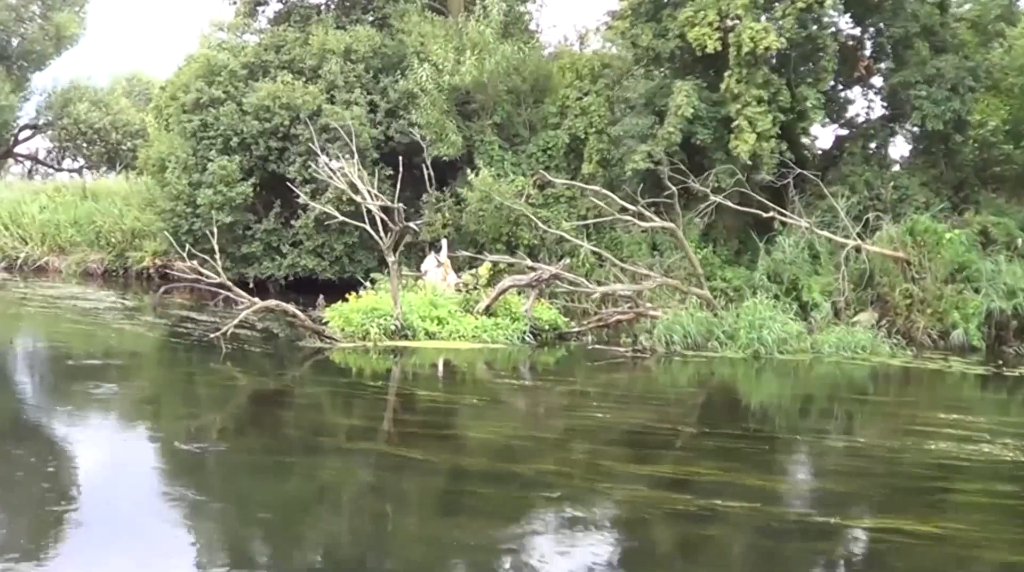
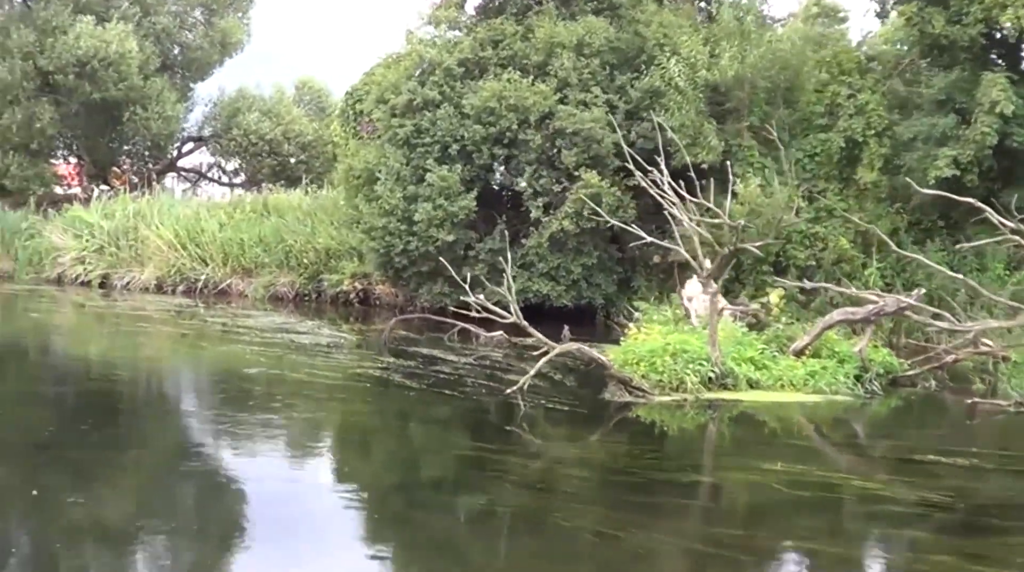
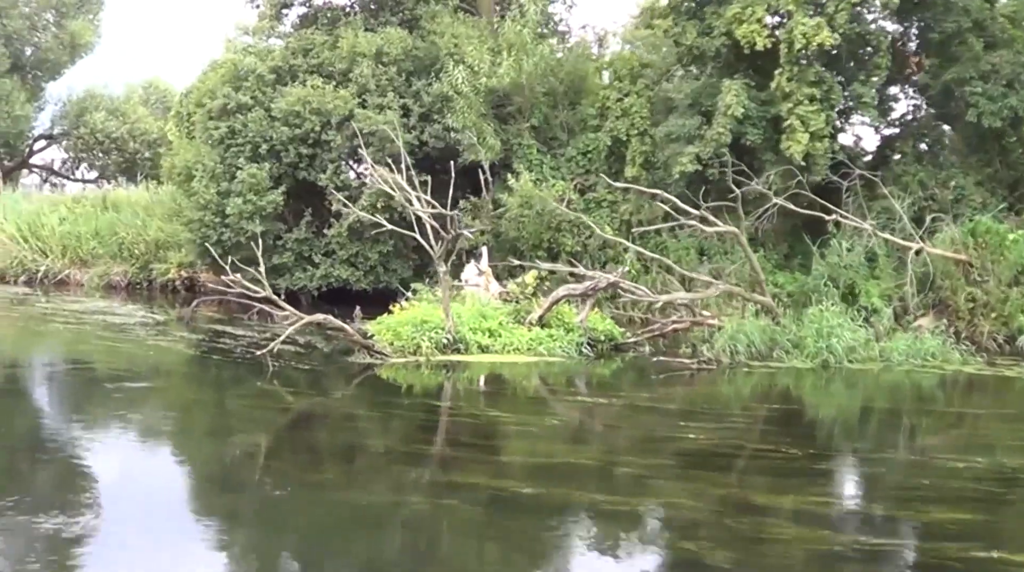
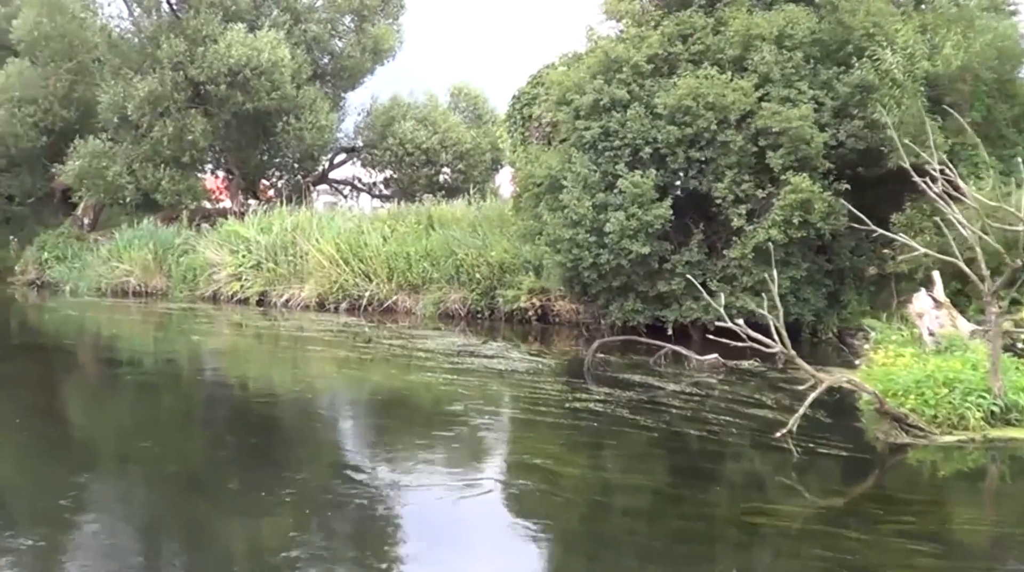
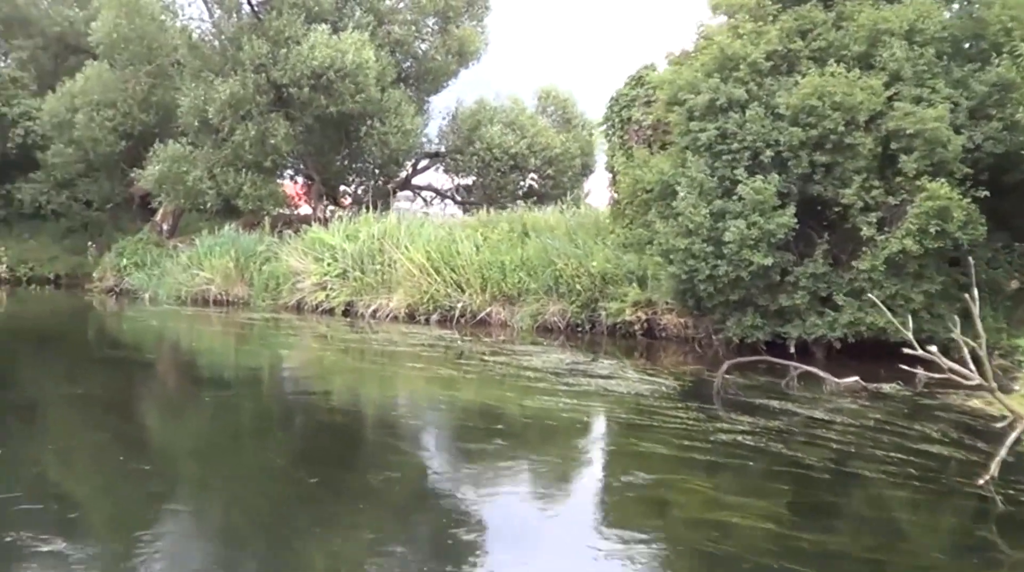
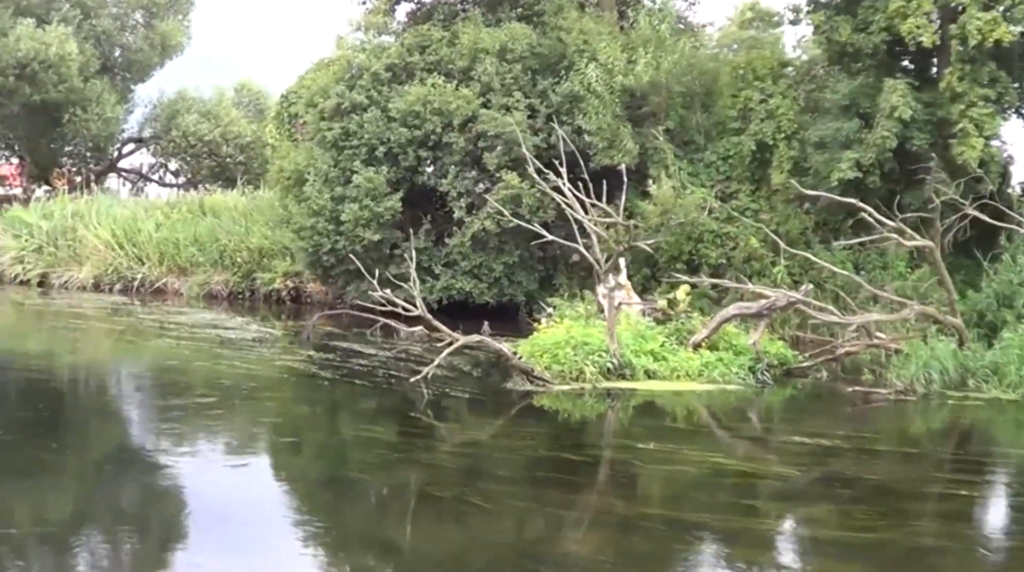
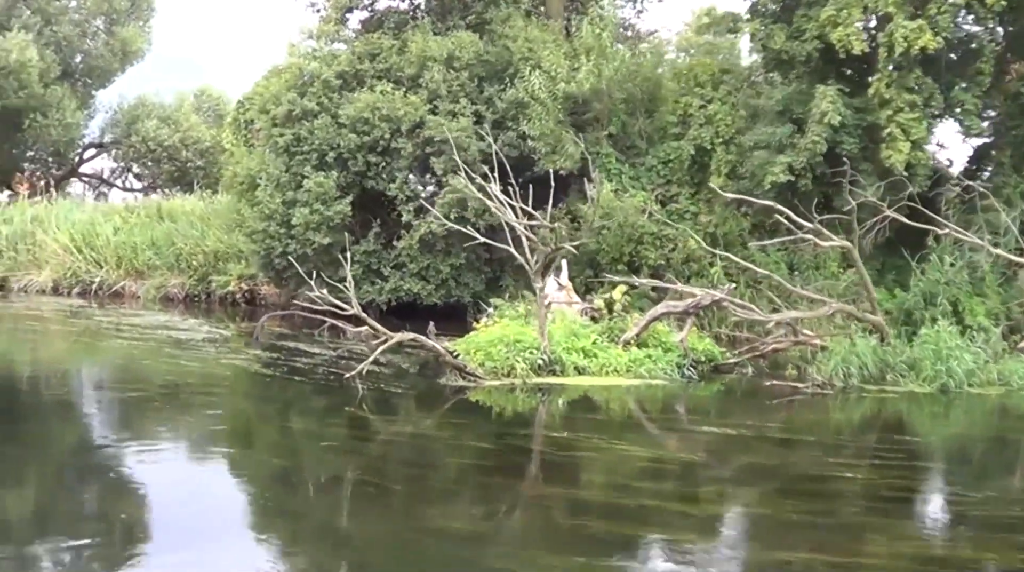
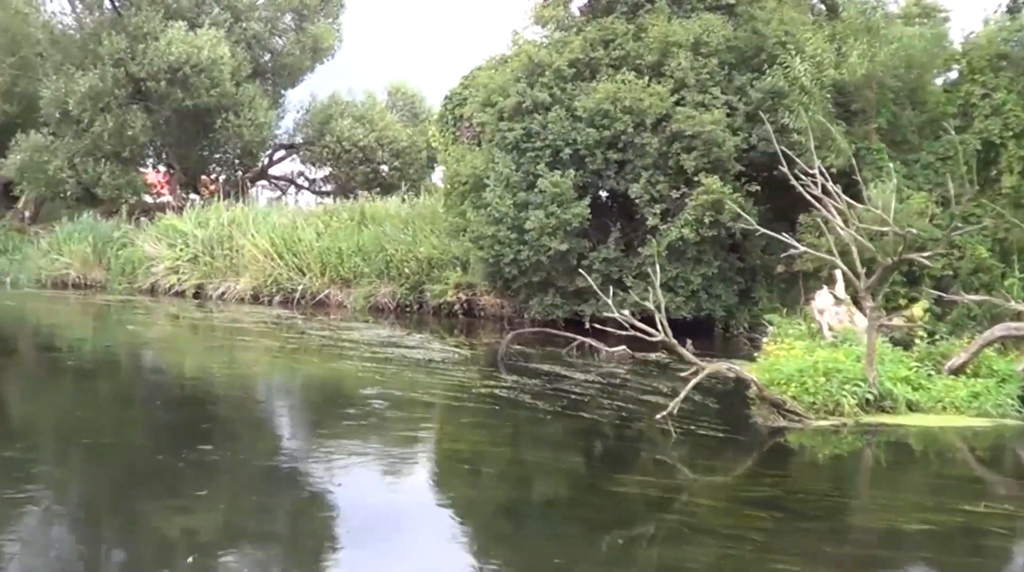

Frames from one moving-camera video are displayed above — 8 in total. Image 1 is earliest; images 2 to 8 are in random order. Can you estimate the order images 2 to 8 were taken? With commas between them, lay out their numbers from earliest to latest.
3, 7, 6, 2, 8, 4, 5
